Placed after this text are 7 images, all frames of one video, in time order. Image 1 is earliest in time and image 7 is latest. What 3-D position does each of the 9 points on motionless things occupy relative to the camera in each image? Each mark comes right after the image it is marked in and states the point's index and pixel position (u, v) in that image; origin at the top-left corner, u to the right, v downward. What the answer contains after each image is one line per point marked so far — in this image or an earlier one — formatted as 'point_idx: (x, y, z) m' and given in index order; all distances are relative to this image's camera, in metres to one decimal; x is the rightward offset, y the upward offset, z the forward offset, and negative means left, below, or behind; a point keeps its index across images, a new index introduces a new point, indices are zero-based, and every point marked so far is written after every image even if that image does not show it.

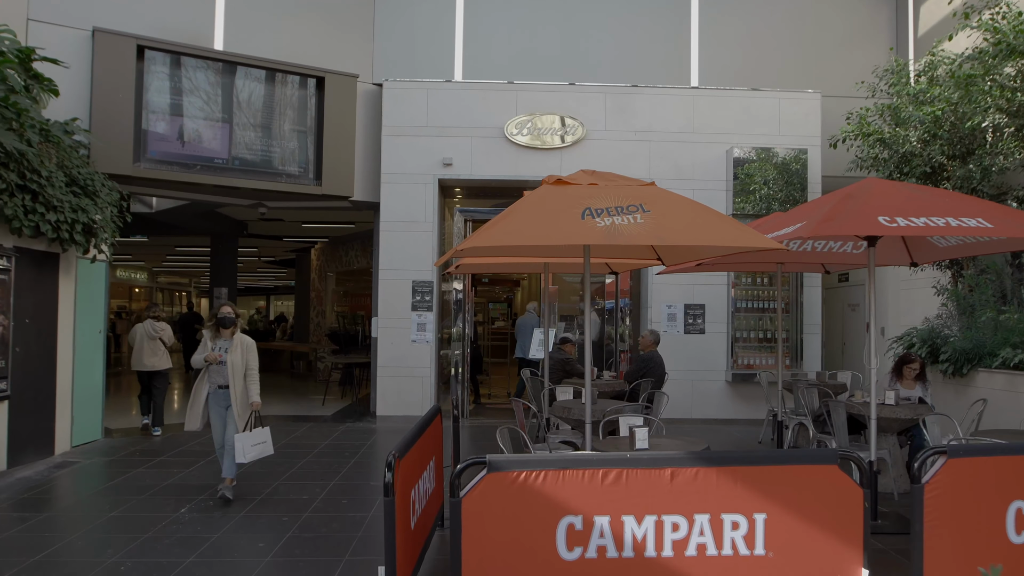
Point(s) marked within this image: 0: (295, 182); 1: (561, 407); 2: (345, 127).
0: (-2.1, +1.0, +8.0) m
1: (+0.3, -0.7, +5.1) m
2: (-1.6, +1.6, +8.2) m
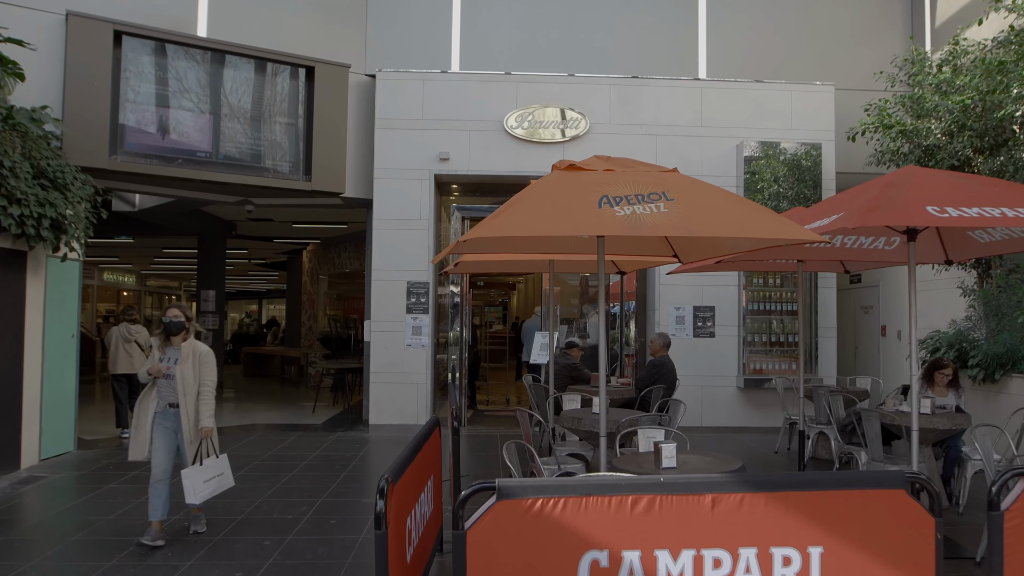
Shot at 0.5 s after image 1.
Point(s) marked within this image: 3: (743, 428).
0: (-2.1, +1.0, +7.6) m
1: (+0.3, -0.7, +4.7) m
2: (-1.6, +1.6, +7.8) m
3: (+2.2, -1.3, +7.8) m
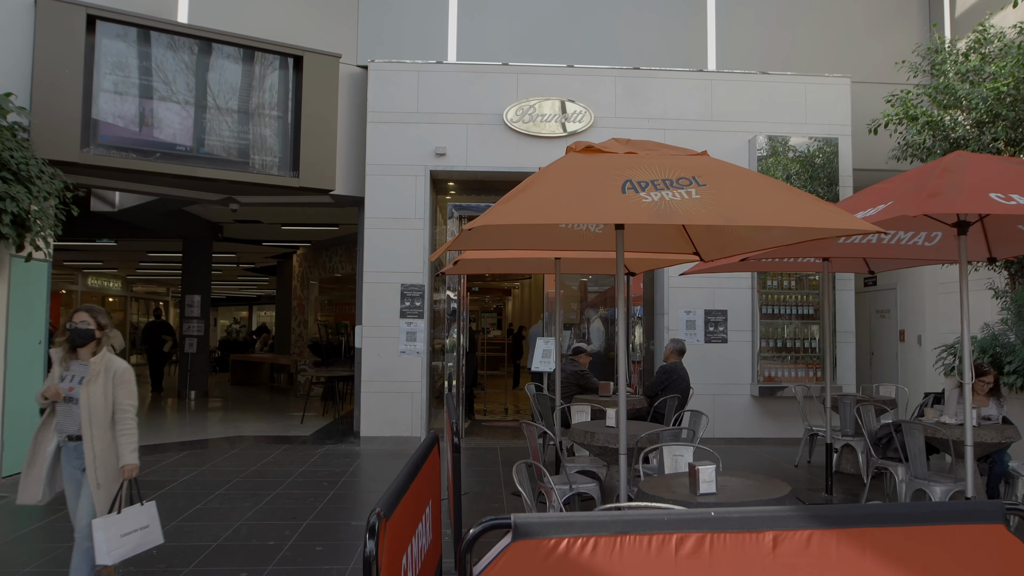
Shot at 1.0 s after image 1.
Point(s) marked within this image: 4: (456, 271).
0: (-2.1, +1.0, +7.1) m
1: (+0.4, -0.7, +4.2) m
2: (-1.6, +1.5, +7.3) m
3: (+2.2, -1.3, +7.3) m
4: (-0.4, +0.1, +5.3) m
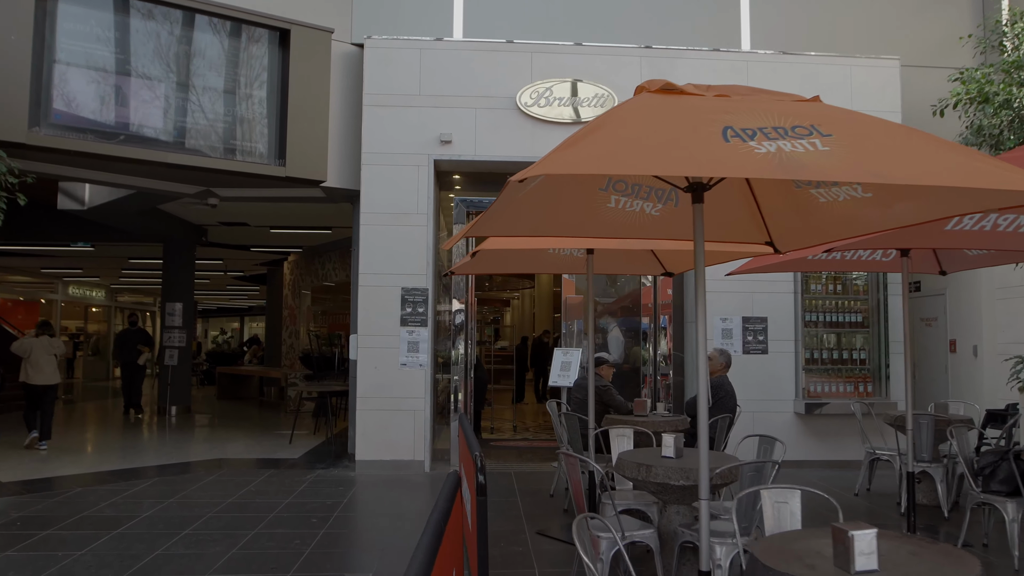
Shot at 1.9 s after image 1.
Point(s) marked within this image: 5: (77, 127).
0: (-2.0, +1.0, +6.3) m
1: (+0.5, -0.7, +3.4) m
2: (-1.5, +1.5, +6.5) m
3: (+2.3, -1.4, +6.5) m
4: (-0.2, +0.1, +4.4) m
5: (-2.9, +1.1, +5.7) m
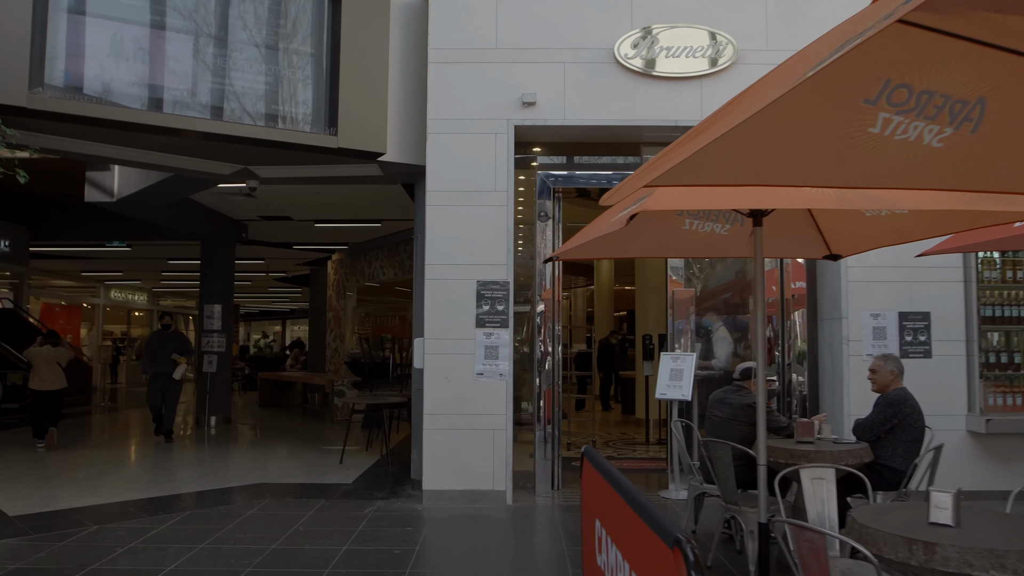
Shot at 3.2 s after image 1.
0: (-1.4, +1.0, +5.2) m
1: (+1.0, -0.7, +2.2) m
2: (-0.9, +1.5, +5.4) m
3: (+2.9, -1.3, +5.2) m
4: (+0.3, +0.2, +3.3) m
5: (-2.4, +1.1, +4.6) m
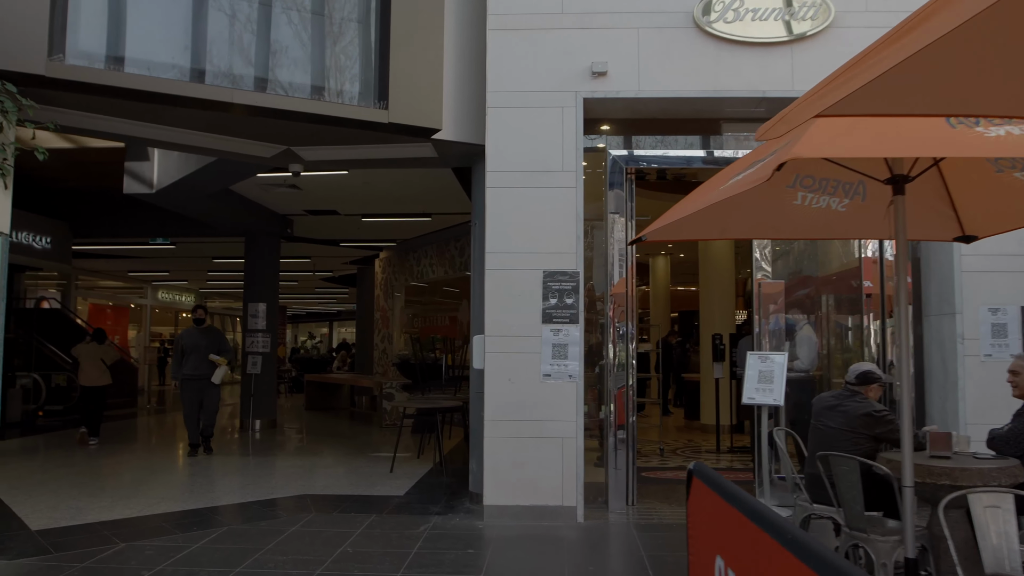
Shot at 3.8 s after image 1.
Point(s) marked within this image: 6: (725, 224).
0: (-1.0, +1.0, +4.7) m
1: (+1.2, -0.6, +1.6) m
2: (-0.5, +1.6, +4.9) m
3: (+3.3, -1.2, +4.5) m
4: (+0.6, +0.2, +2.7) m
5: (-2.0, +1.2, +4.2) m
6: (+0.9, +0.3, +3.3) m
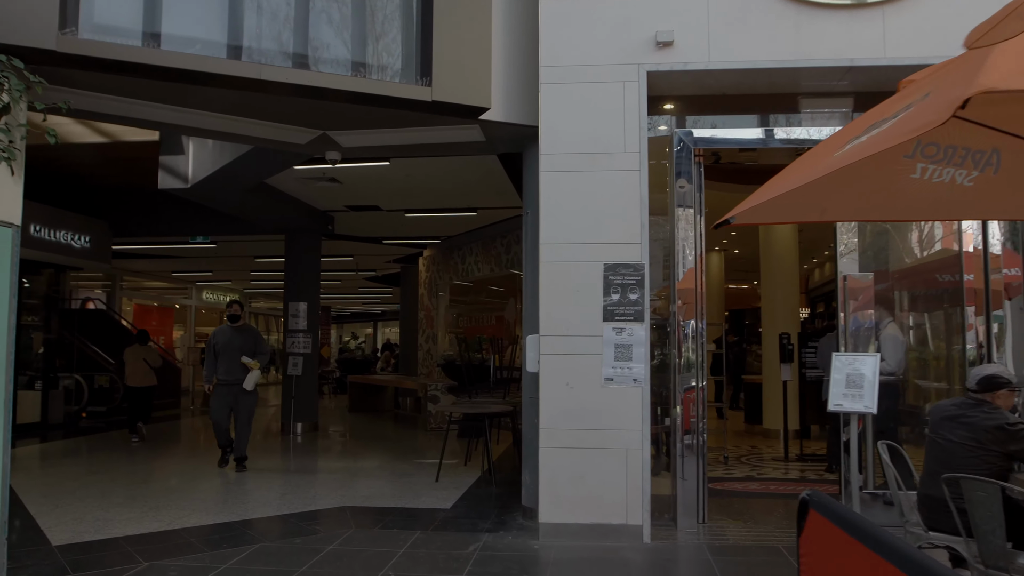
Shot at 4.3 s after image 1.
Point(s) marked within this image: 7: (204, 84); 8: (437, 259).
0: (-0.7, +1.1, +4.3) m
1: (+1.3, -0.6, +1.1) m
2: (-0.2, +1.6, +4.5) m
3: (+3.6, -1.2, +3.9) m
4: (+0.8, +0.2, +2.2) m
5: (-1.7, +1.2, +3.8) m
6: (+1.1, +0.3, +2.8) m
7: (-1.5, +1.0, +4.1) m
8: (-1.1, +0.4, +12.0) m
